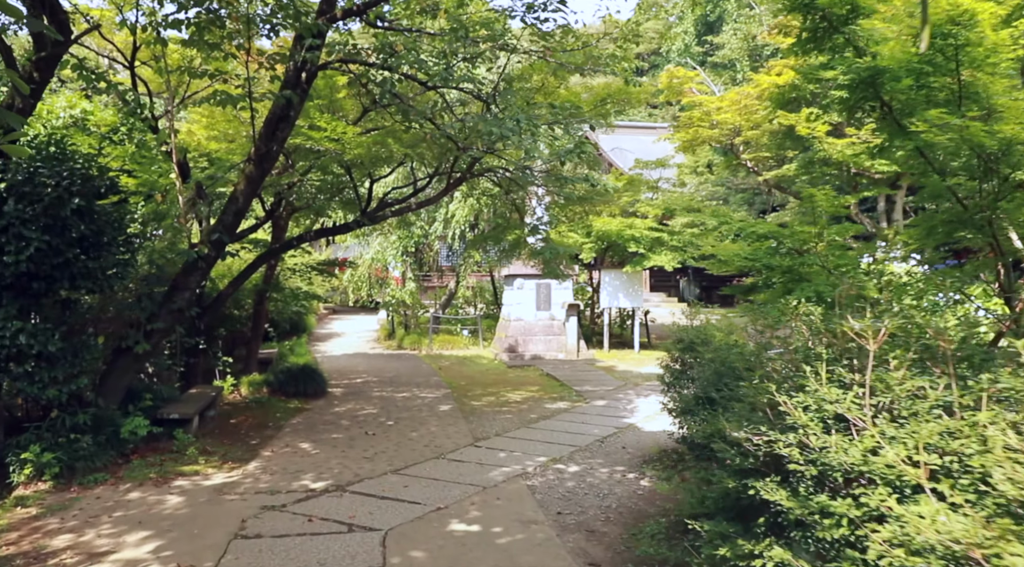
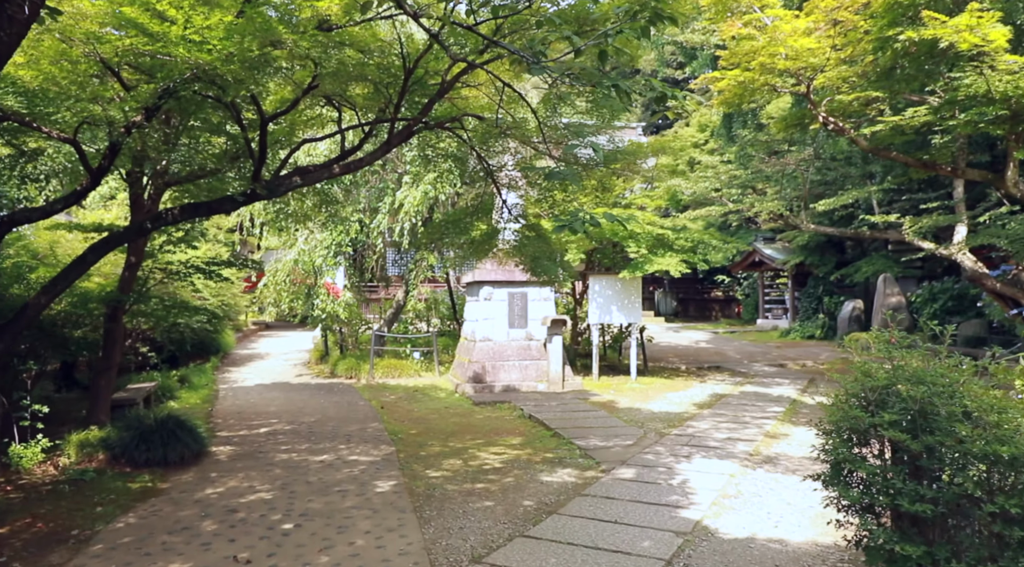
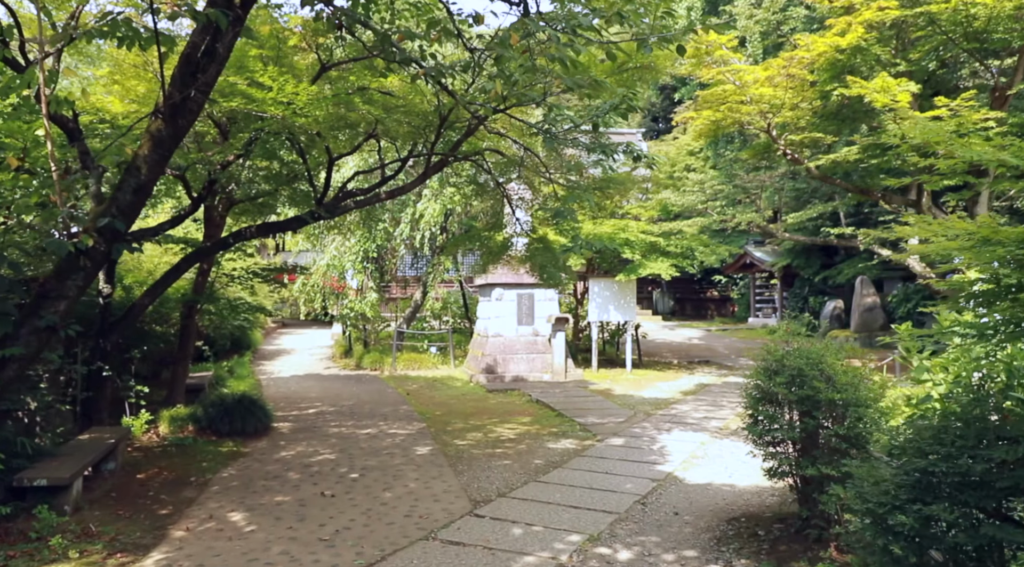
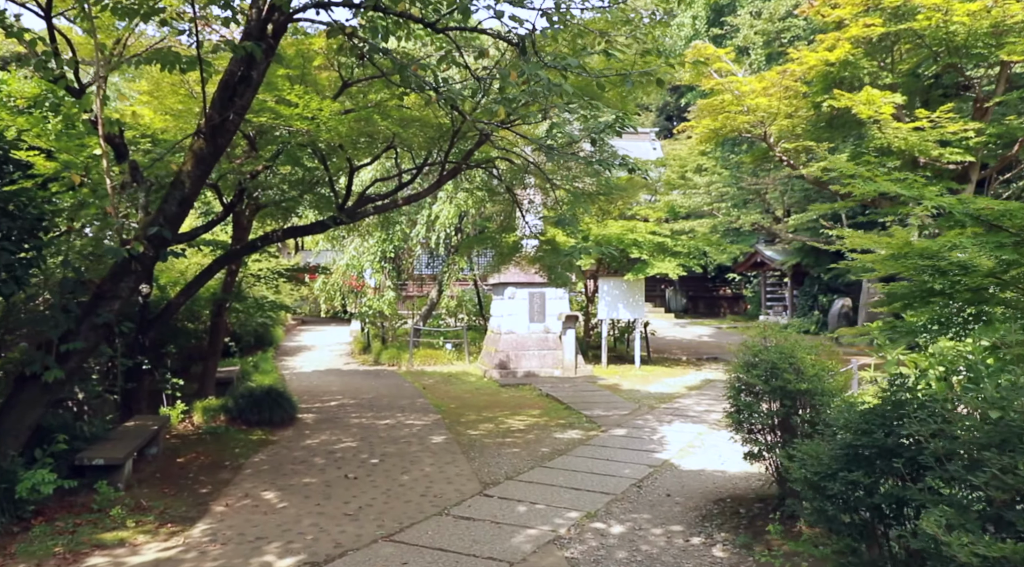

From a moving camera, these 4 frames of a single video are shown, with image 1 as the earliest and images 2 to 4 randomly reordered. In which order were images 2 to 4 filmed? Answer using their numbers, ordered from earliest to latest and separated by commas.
4, 3, 2
